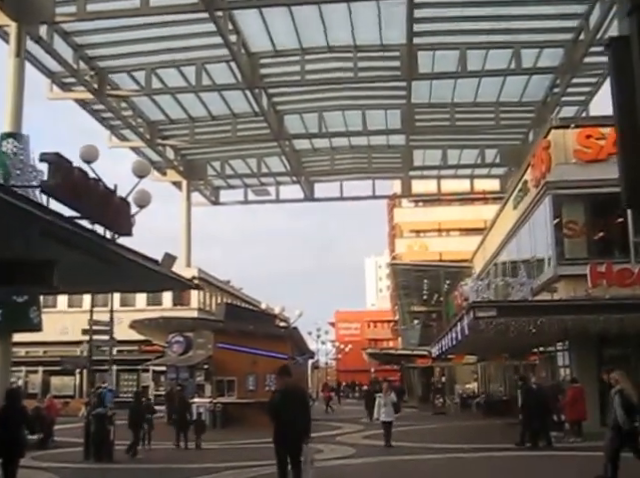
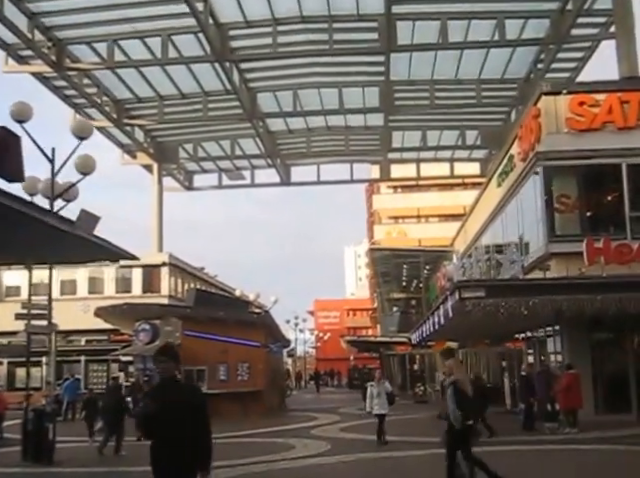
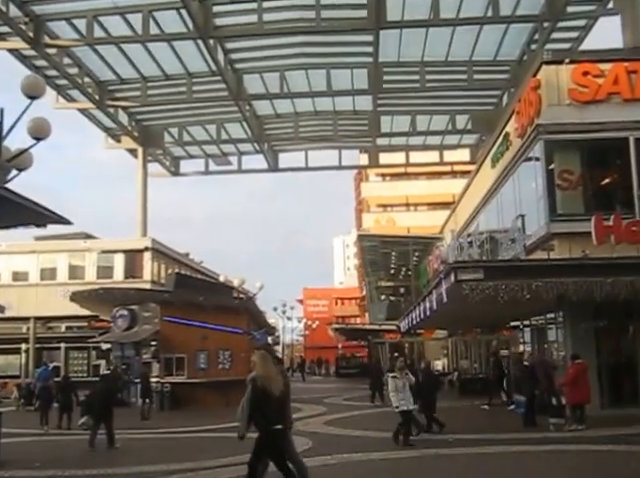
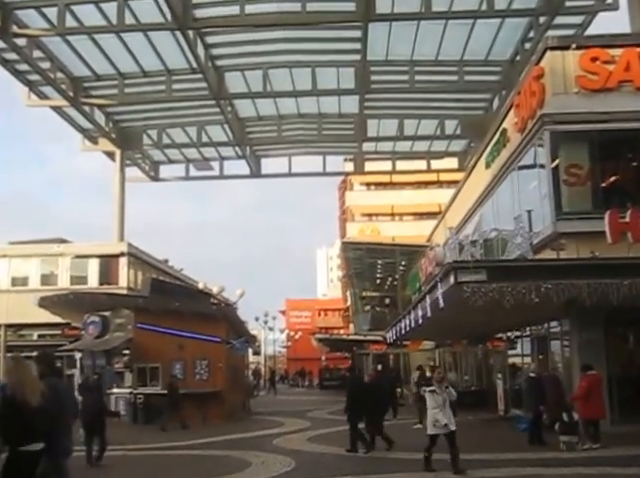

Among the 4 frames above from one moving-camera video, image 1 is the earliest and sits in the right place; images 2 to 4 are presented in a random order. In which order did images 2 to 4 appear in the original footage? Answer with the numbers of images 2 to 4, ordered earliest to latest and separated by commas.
2, 3, 4
